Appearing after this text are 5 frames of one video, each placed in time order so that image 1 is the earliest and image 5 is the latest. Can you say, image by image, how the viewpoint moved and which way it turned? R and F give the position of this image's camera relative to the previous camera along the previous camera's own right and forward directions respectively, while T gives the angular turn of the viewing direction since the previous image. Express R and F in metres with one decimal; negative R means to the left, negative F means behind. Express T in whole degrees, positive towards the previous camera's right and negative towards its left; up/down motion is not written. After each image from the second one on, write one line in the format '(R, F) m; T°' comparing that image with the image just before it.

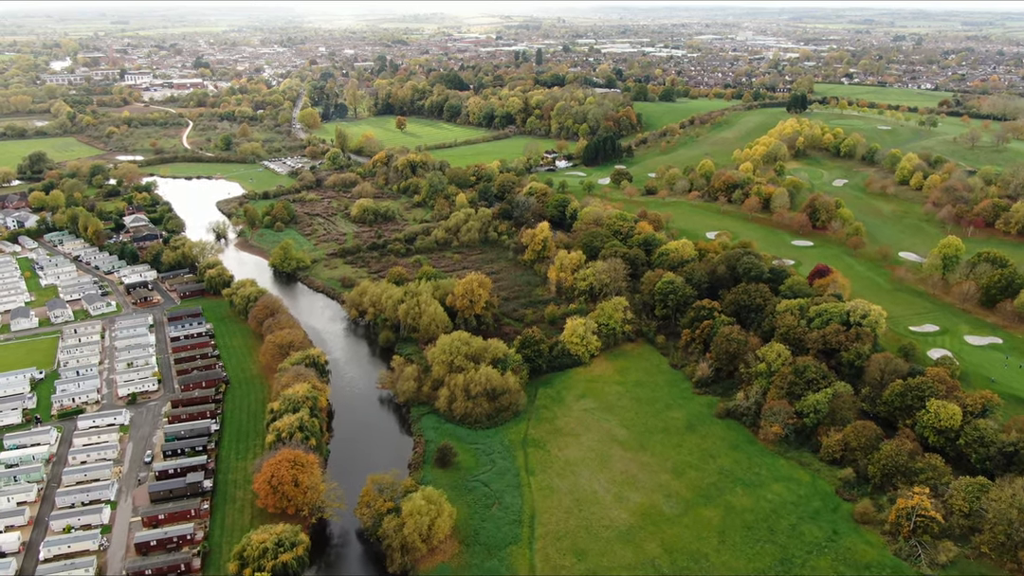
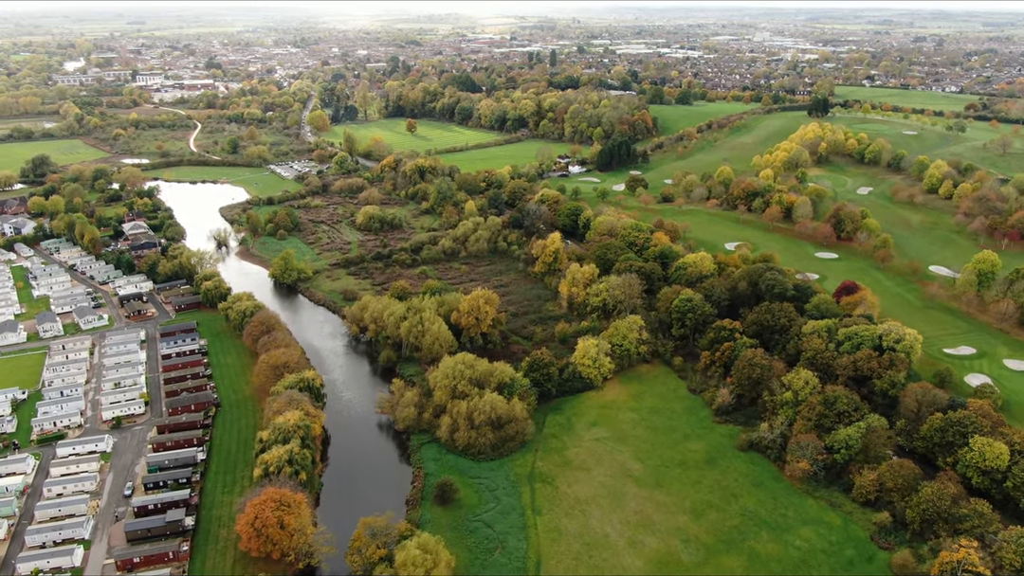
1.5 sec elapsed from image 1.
(+0.3, +3.1) m; -1°
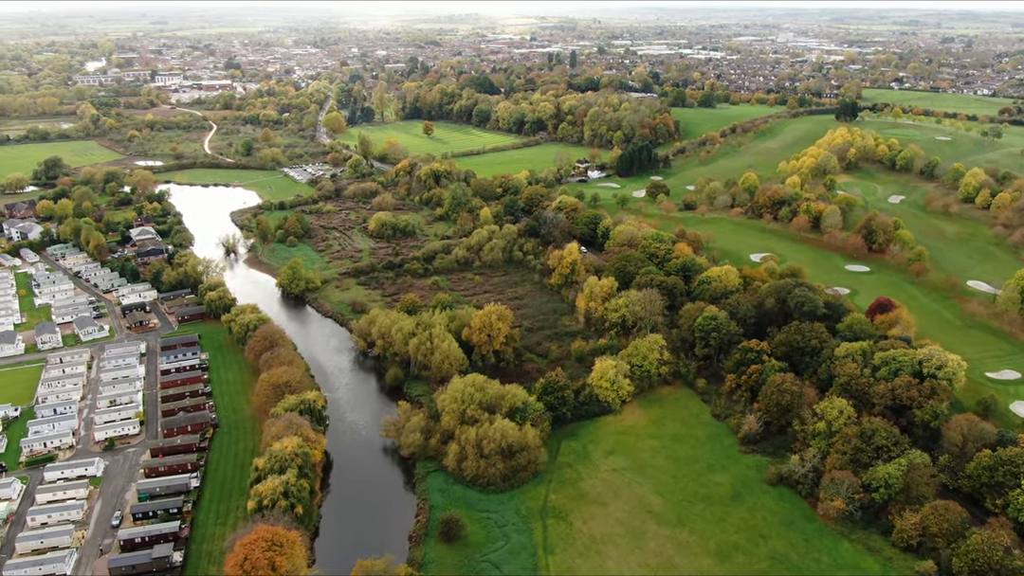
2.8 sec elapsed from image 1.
(+0.3, +2.7) m; -1°
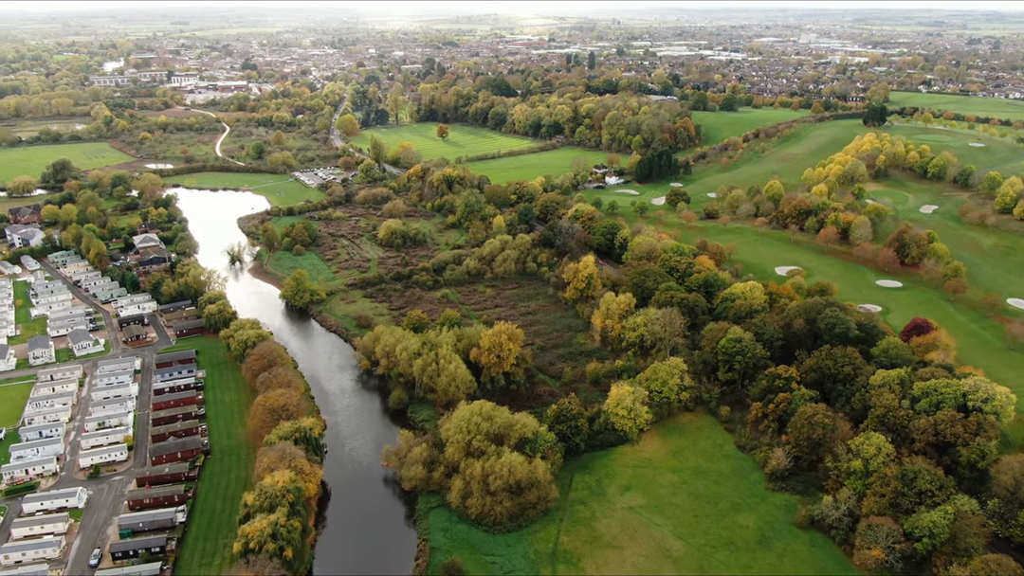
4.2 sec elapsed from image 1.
(+0.3, +3.0) m; -1°
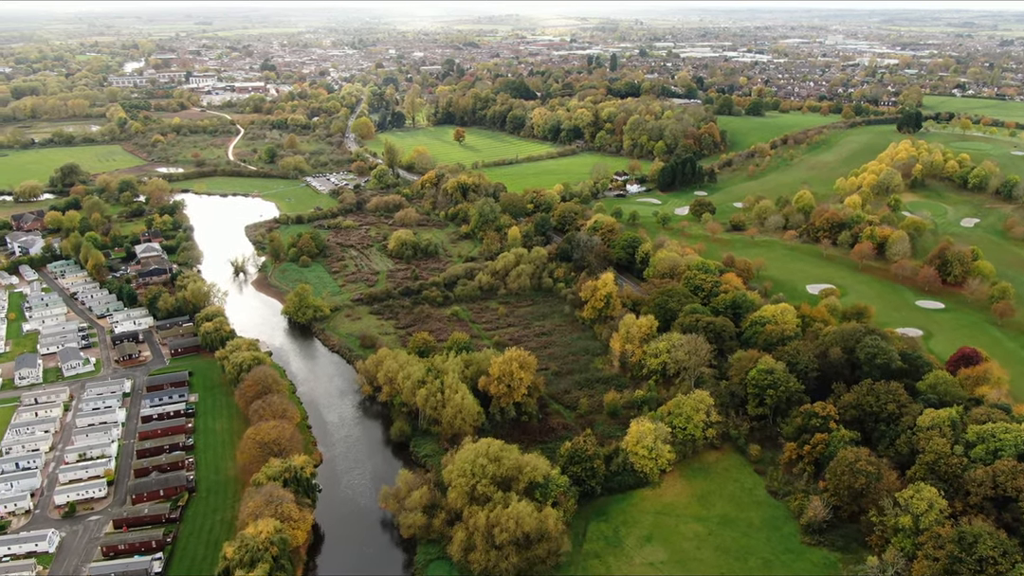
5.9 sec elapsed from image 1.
(+0.4, +3.7) m; -1°
